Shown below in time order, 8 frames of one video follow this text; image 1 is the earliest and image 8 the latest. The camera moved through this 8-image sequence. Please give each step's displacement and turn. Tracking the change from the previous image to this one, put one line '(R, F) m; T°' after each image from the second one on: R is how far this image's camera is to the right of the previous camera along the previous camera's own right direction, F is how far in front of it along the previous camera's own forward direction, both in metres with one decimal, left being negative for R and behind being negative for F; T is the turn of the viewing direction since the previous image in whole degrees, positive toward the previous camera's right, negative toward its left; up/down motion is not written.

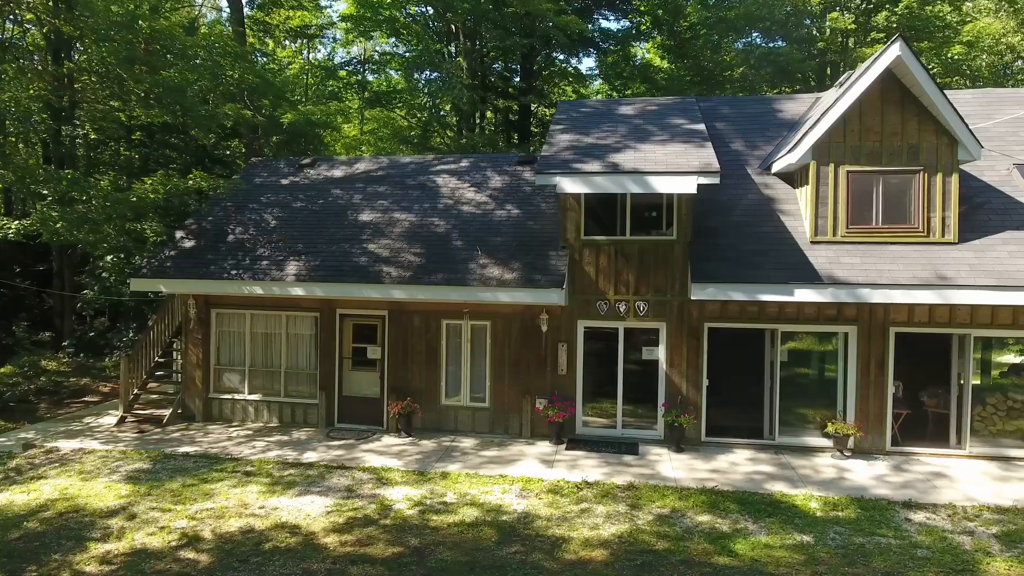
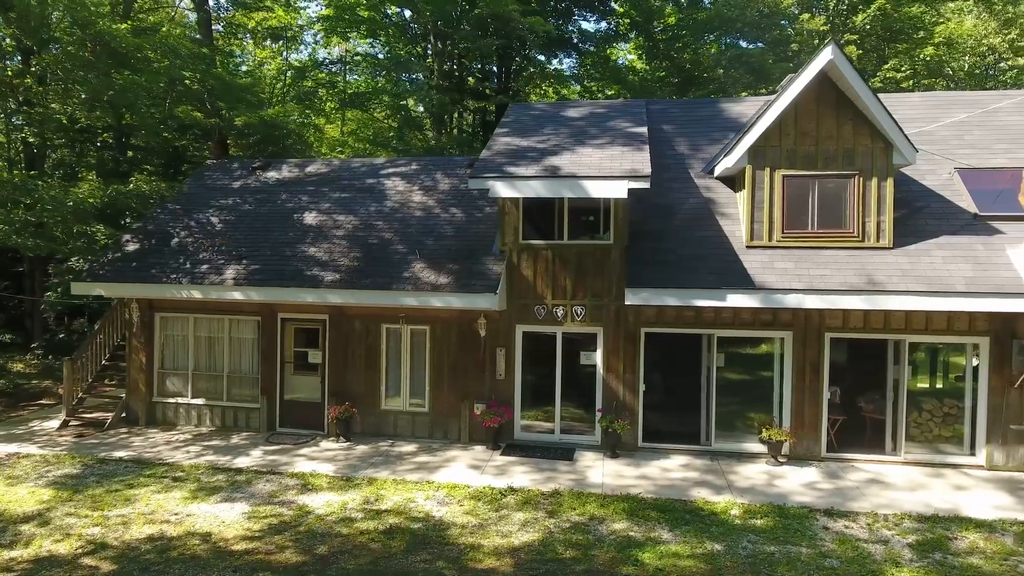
(+0.8, +0.1) m; 0°
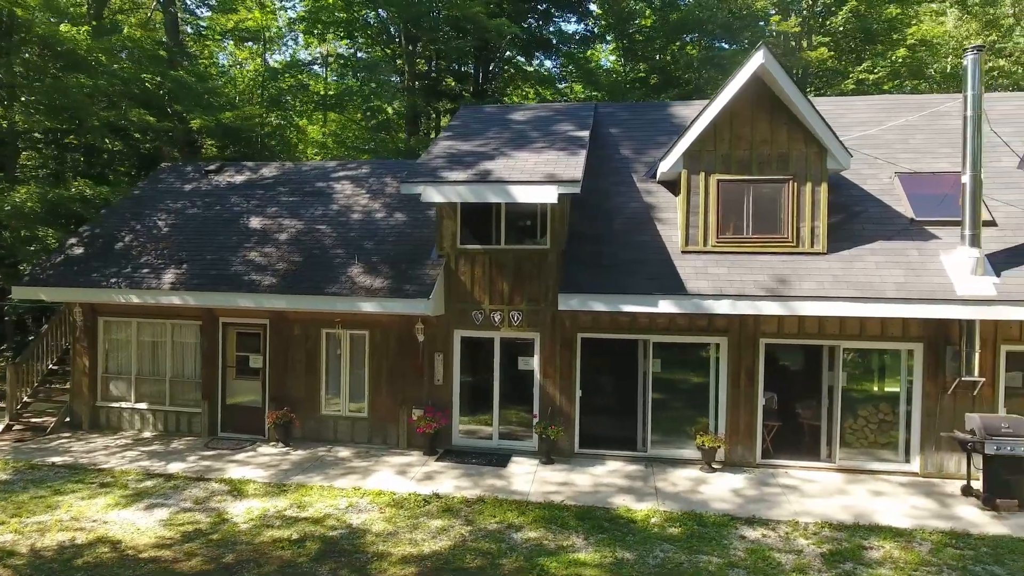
(+0.8, +0.1) m; 0°
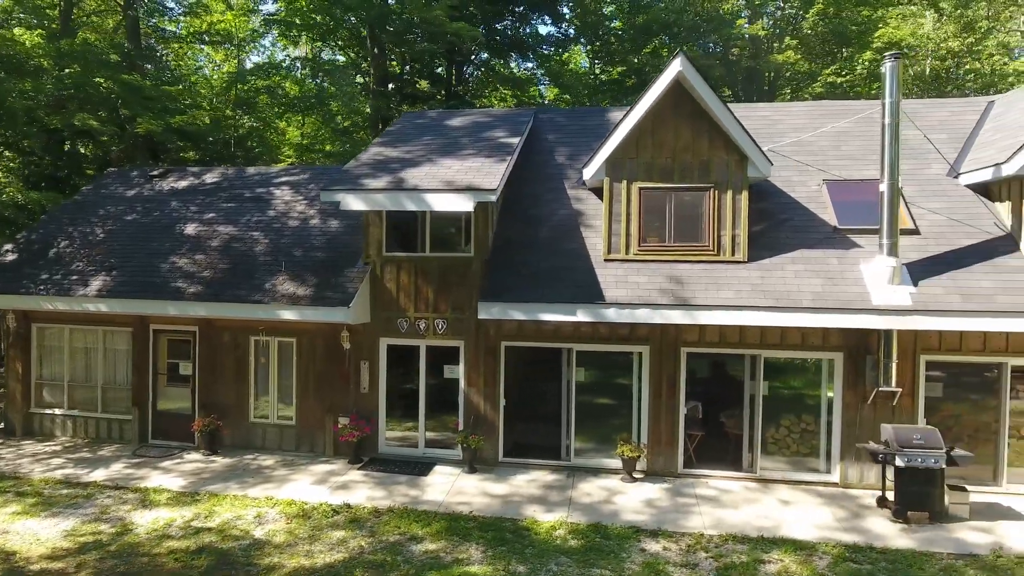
(+0.9, +0.1) m; 0°
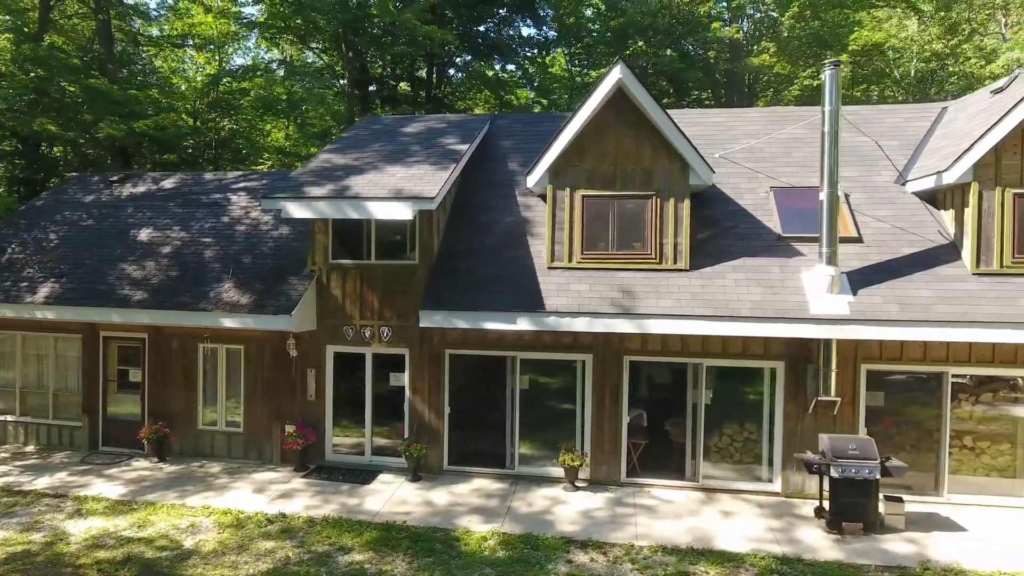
(+0.6, 0.0) m; 0°
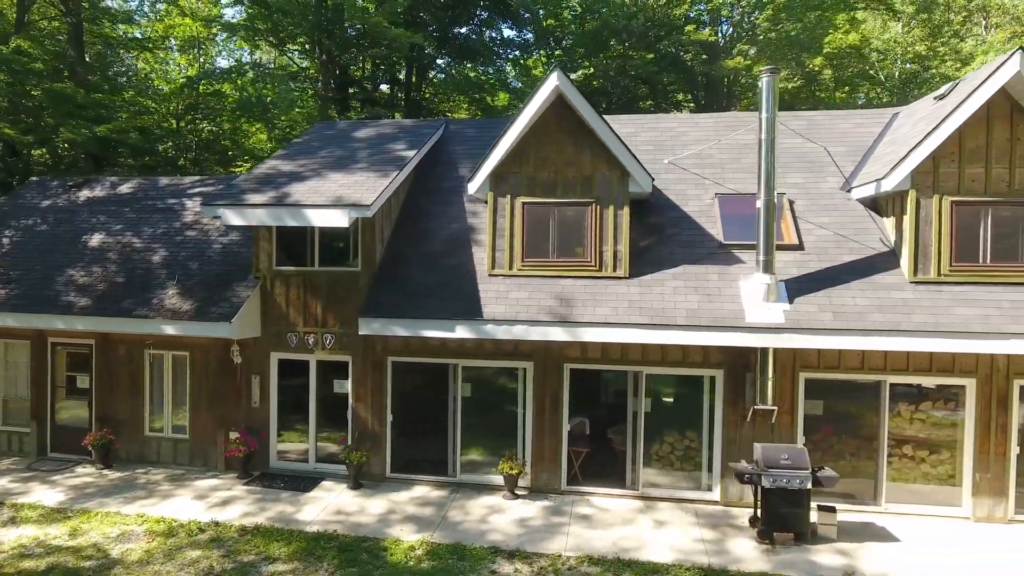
(+0.7, 0.0) m; 0°
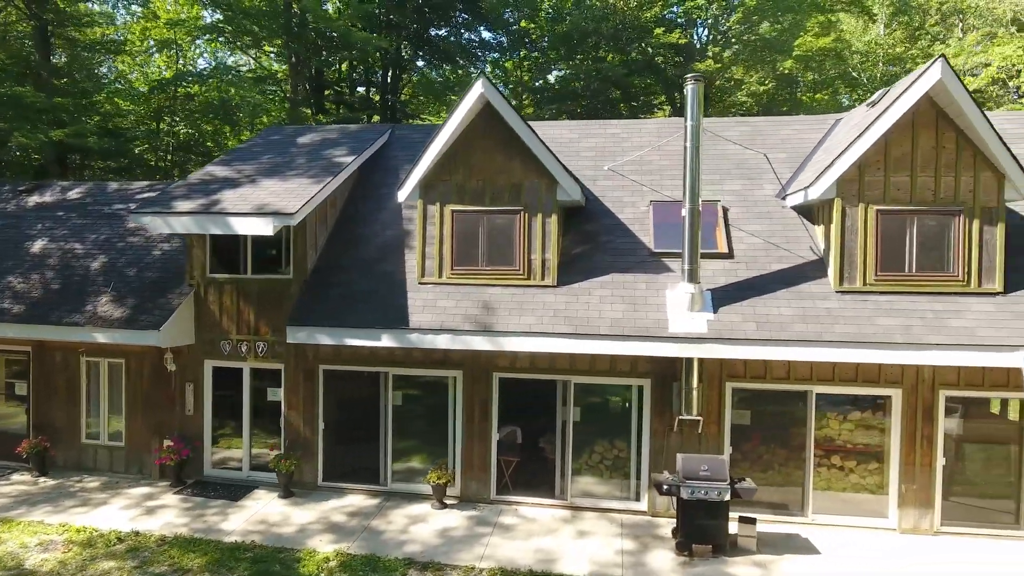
(+0.8, +0.1) m; 0°
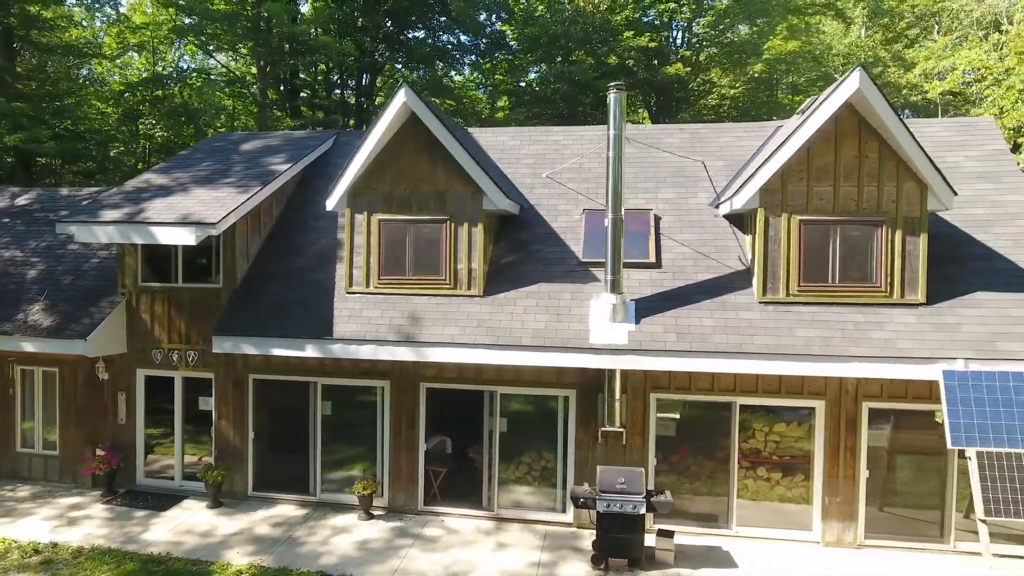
(+0.8, +0.1) m; 0°
